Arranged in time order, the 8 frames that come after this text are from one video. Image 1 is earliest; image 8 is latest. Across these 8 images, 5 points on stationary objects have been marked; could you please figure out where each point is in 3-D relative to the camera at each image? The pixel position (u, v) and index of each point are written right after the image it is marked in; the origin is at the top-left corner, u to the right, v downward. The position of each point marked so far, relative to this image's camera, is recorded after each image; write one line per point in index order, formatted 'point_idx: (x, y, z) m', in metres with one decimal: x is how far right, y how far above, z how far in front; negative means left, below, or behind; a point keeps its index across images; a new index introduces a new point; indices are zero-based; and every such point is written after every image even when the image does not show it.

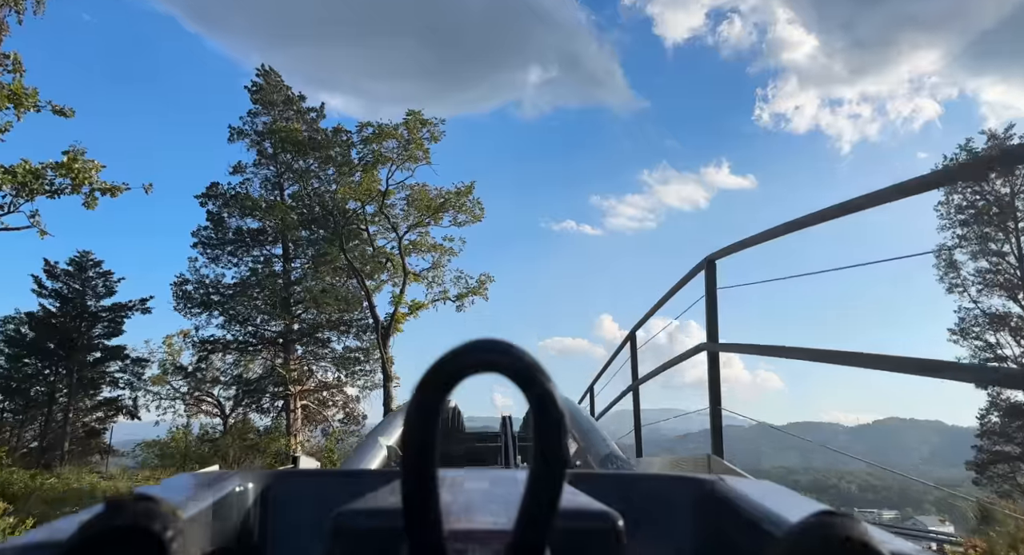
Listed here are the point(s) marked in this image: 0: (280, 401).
0: (-6.9, -3.7, +19.3) m
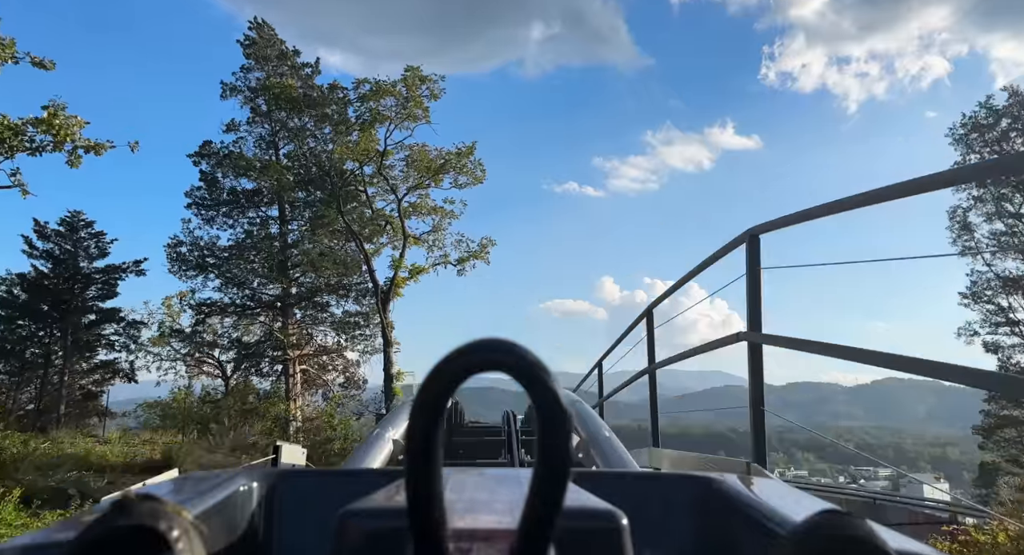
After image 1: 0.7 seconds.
0: (-6.8, -2.6, +19.2) m
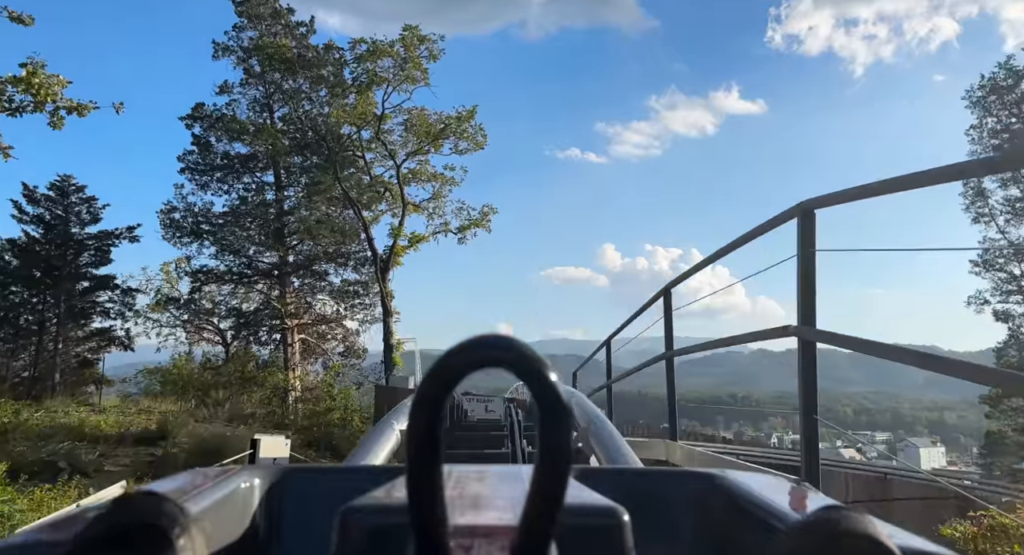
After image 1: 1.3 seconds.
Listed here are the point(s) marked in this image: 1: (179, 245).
0: (-6.8, -1.7, +19.0) m
1: (-9.7, +0.9, +19.1) m
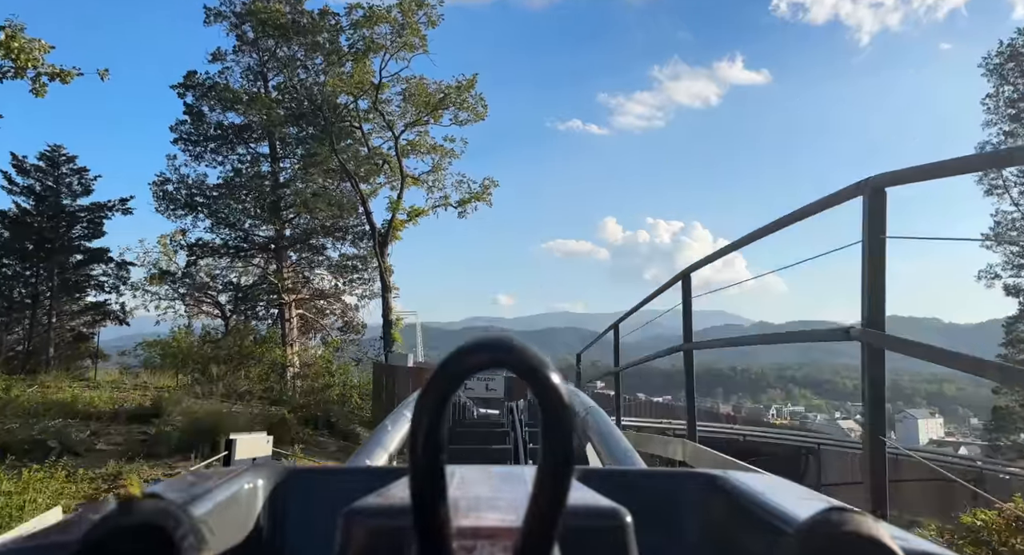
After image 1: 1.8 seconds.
0: (-6.8, -0.9, +18.8) m
1: (-9.7, +1.7, +18.8) m
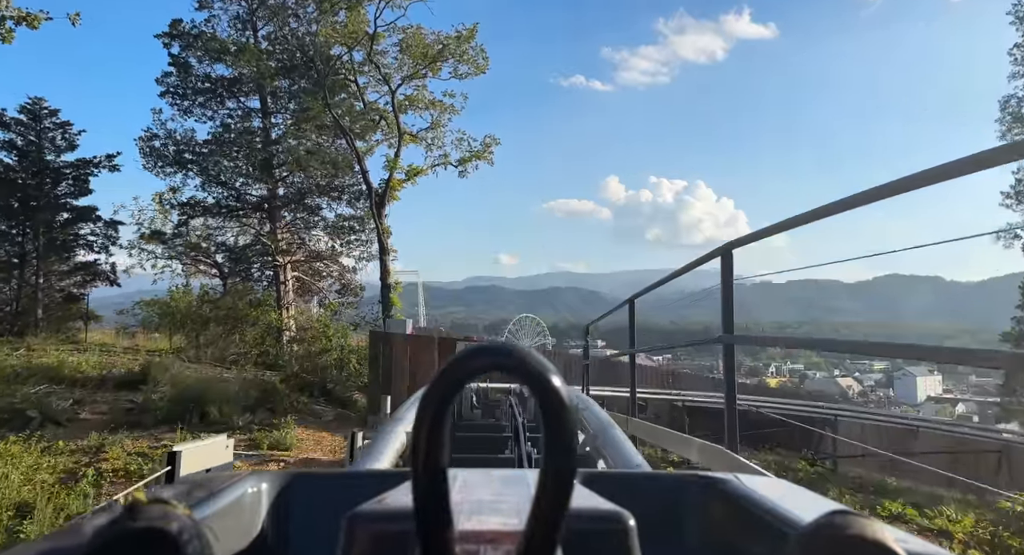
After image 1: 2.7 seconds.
0: (-6.7, +0.2, +18.4) m
1: (-9.6, +2.8, +18.2) m
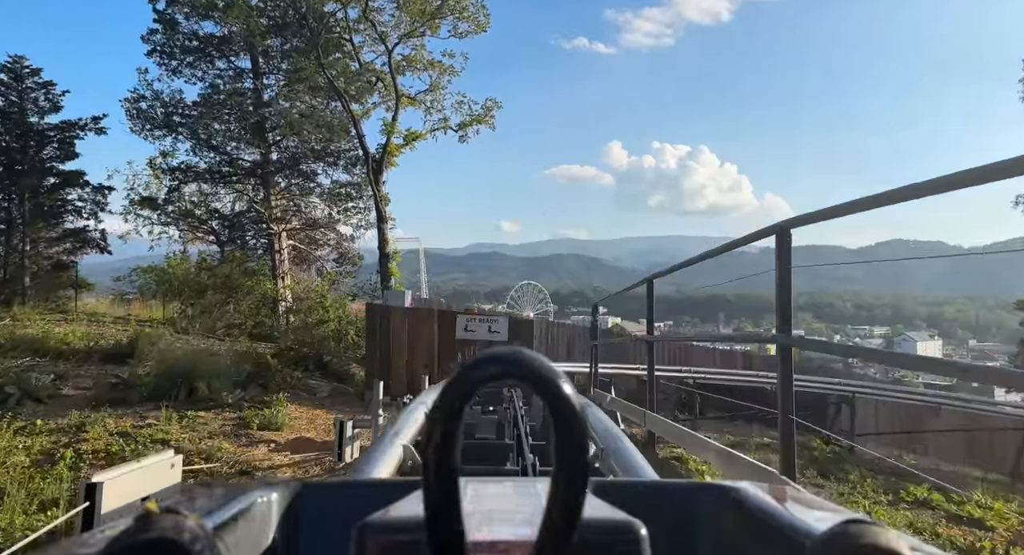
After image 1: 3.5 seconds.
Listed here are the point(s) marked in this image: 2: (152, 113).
0: (-6.7, +1.1, +18.0) m
1: (-9.6, +3.7, +17.7) m
2: (-9.4, +4.4, +17.6) m
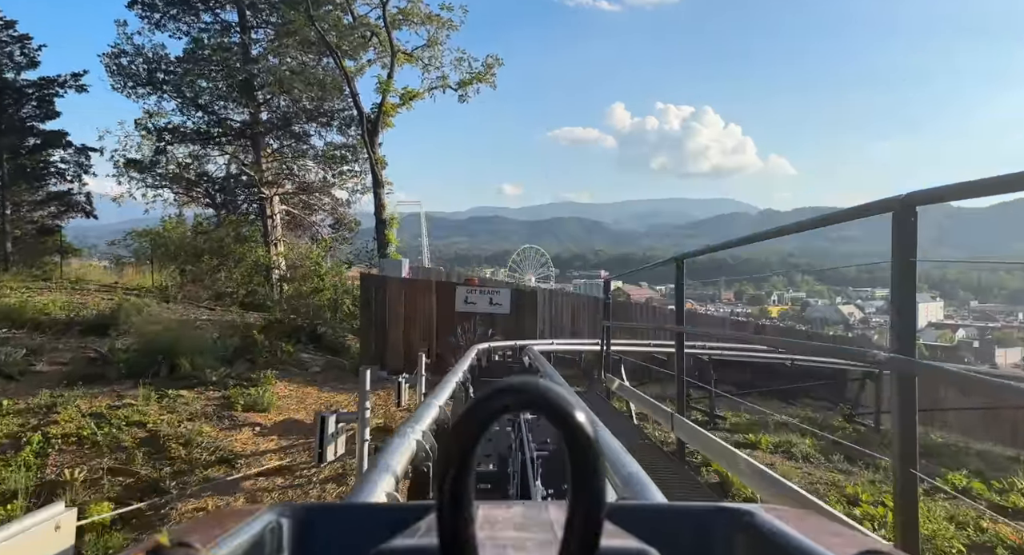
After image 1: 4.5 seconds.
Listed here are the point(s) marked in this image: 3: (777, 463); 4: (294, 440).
0: (-6.6, +2.0, +17.4) m
1: (-9.5, +4.6, +17.0) m
2: (-9.4, +5.3, +16.9) m
3: (+2.3, -1.6, +5.8) m
4: (-1.9, -1.4, +5.8) m
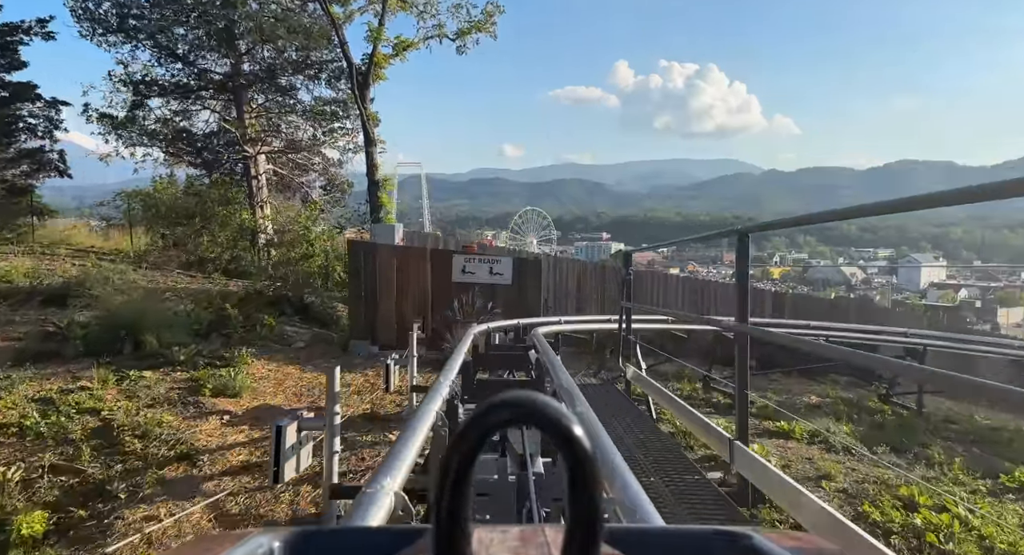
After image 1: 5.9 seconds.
0: (-6.6, +2.9, +16.5) m
1: (-9.4, +5.5, +16.0) m
2: (-9.3, +6.2, +15.8) m
3: (+2.3, -1.4, +5.1) m
4: (-1.9, -1.2, +5.1) m
